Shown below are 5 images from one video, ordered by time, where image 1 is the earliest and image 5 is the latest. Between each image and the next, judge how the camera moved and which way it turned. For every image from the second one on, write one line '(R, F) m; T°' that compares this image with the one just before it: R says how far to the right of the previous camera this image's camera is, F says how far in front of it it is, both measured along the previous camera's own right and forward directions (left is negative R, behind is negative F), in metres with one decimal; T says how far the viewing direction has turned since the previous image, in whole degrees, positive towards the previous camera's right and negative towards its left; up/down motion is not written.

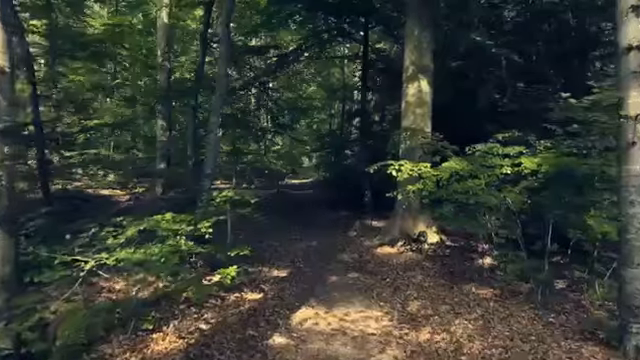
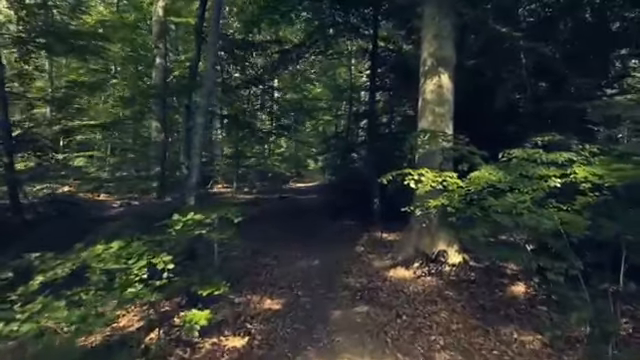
(0.0, +1.4) m; 0°
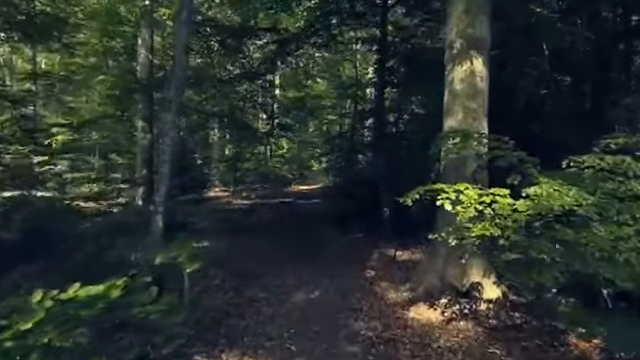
(0.0, +1.8) m; 0°
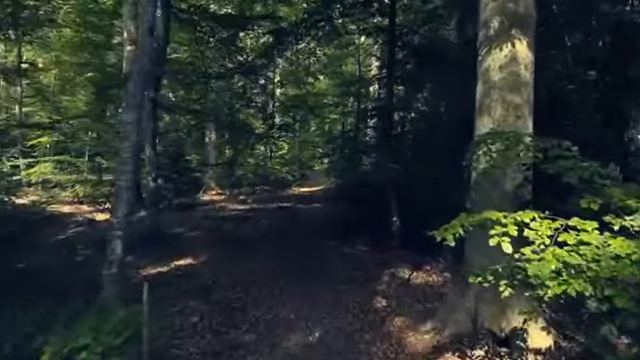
(0.0, +1.5) m; 0°
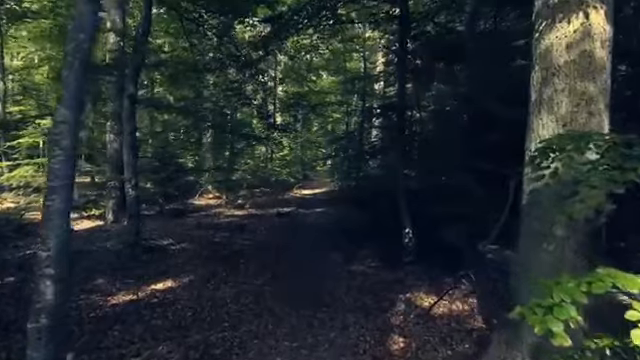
(0.0, +1.4) m; 0°
